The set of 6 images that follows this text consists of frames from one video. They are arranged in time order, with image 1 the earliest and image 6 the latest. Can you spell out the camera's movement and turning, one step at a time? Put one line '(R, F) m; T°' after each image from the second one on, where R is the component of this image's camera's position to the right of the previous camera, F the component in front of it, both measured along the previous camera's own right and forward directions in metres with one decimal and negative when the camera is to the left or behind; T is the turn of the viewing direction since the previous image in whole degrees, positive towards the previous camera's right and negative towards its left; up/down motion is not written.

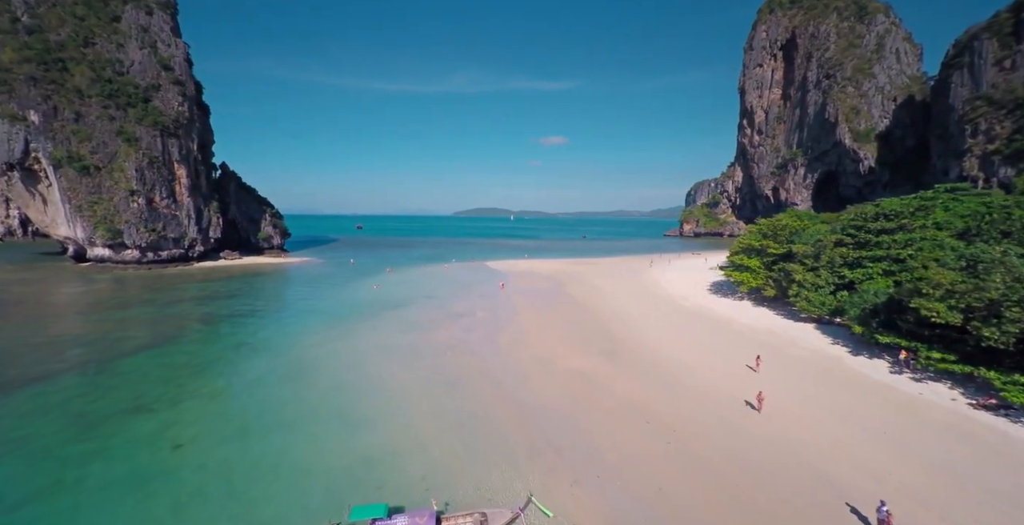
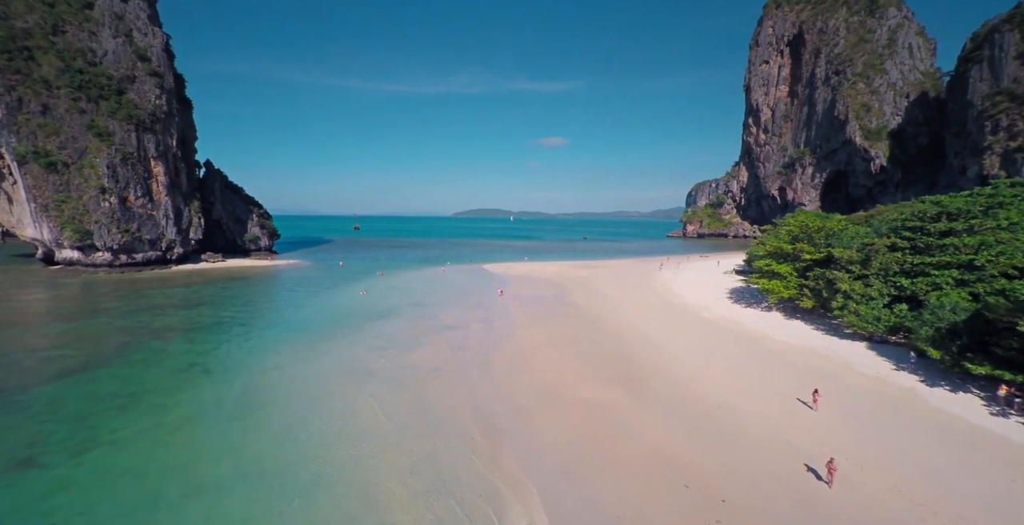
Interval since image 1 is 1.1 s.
(+0.1, +2.6) m; 0°
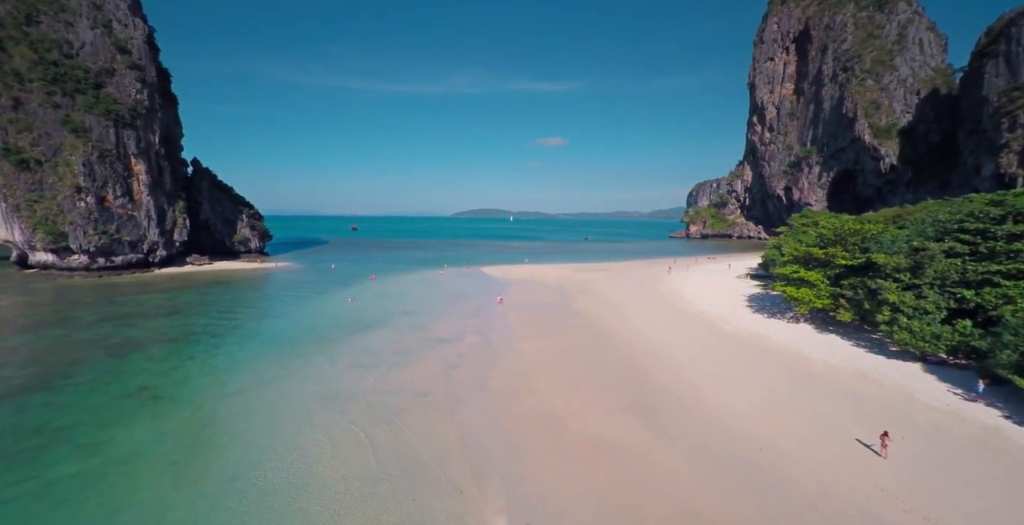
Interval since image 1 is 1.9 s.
(0.0, +2.0) m; 0°
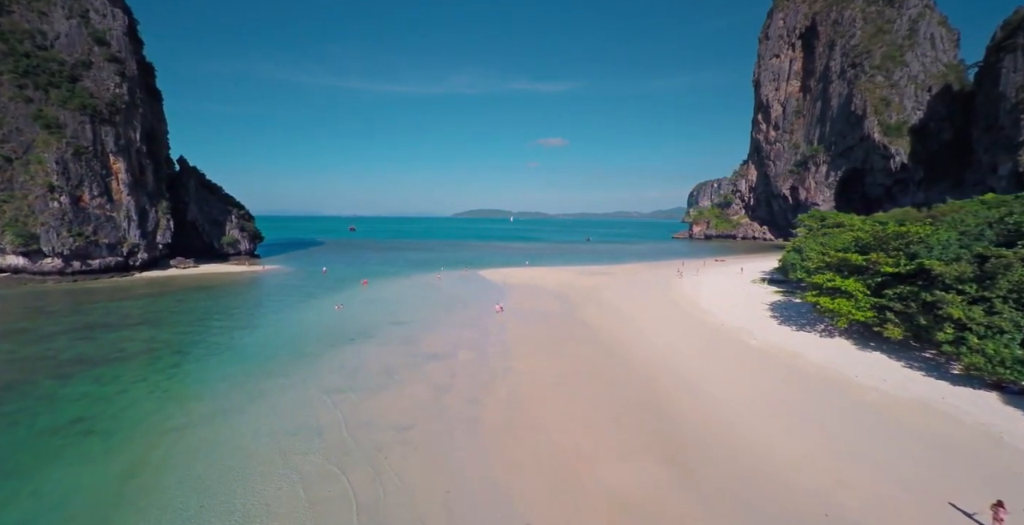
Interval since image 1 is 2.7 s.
(0.0, +2.0) m; 0°
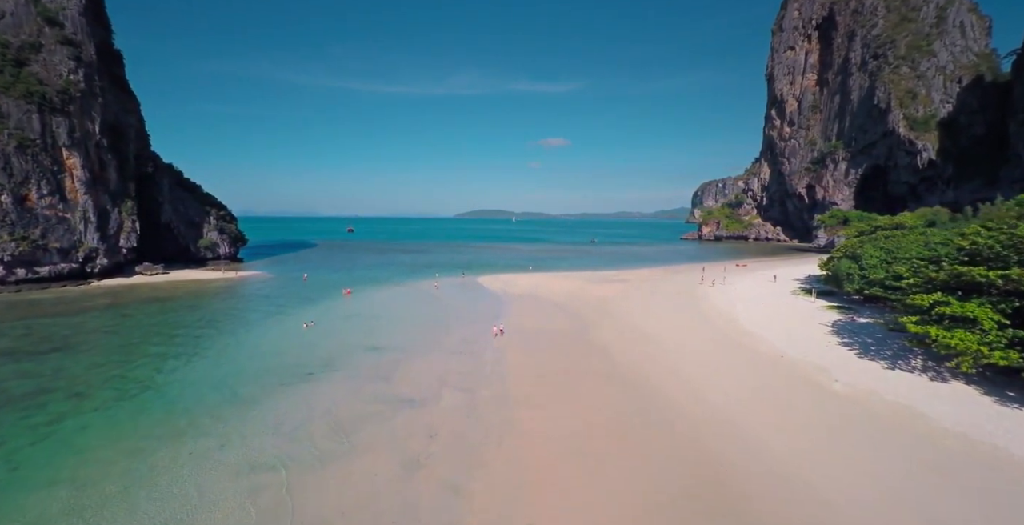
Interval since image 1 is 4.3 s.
(0.0, +4.1) m; 0°
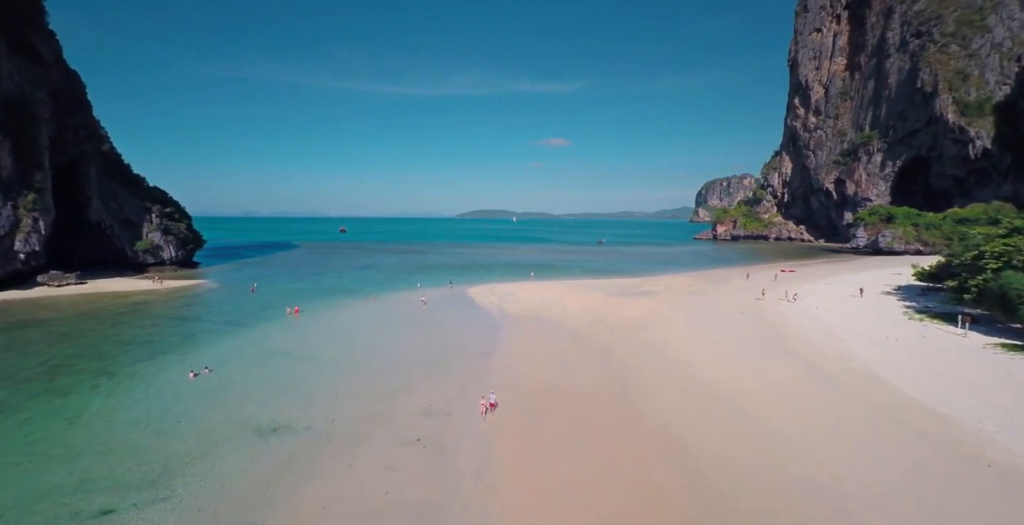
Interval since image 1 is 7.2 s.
(+0.1, +7.6) m; 0°
